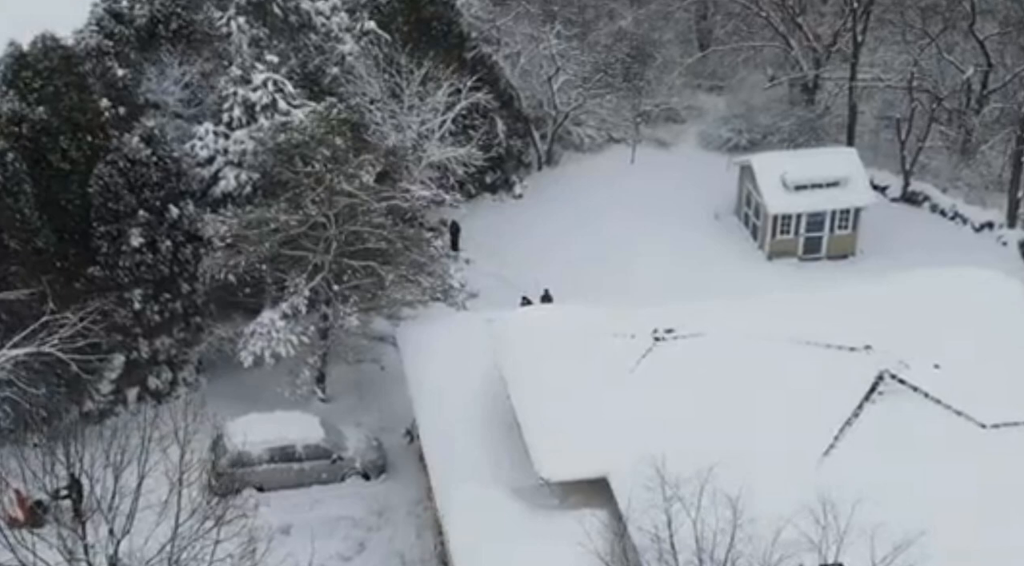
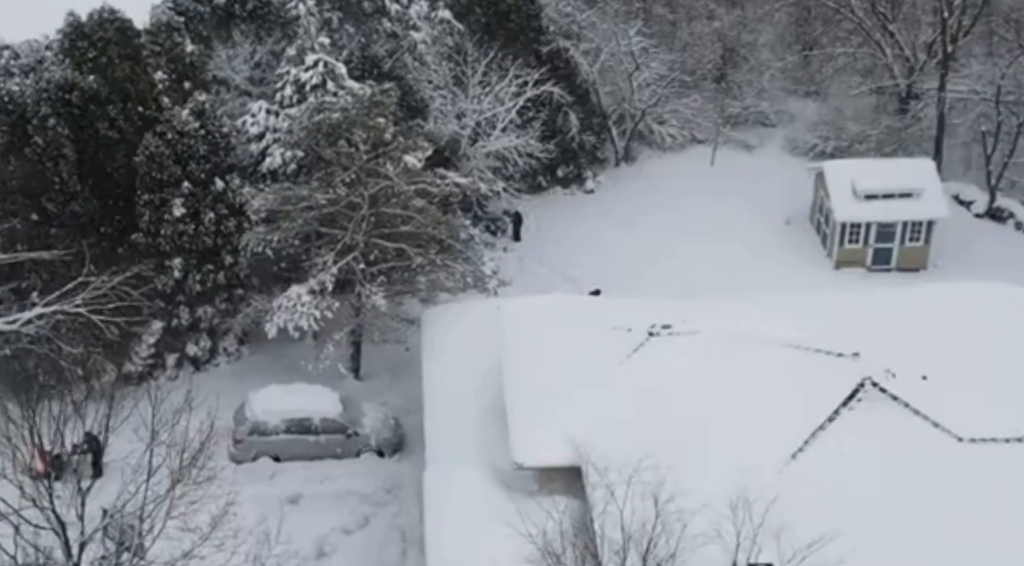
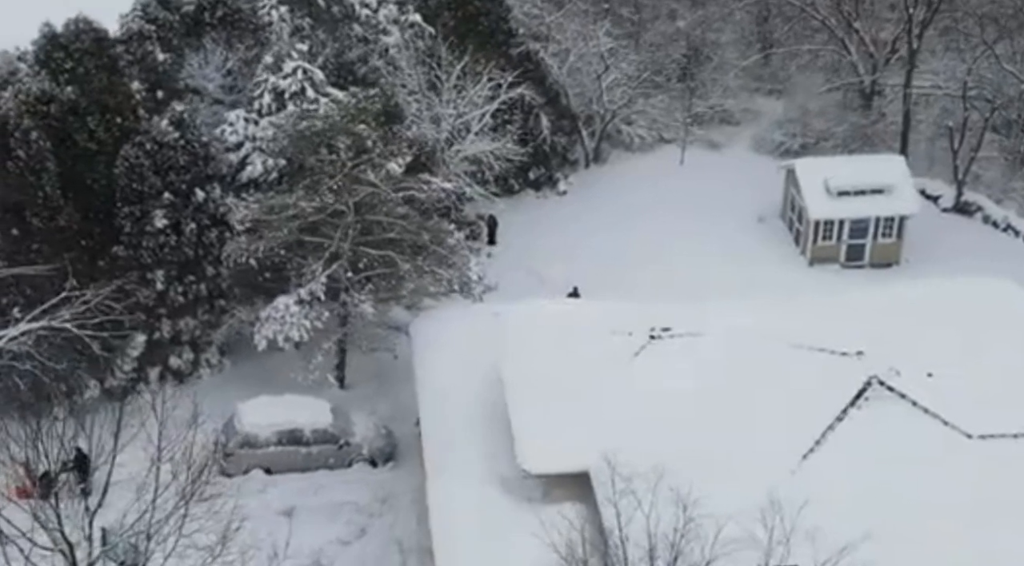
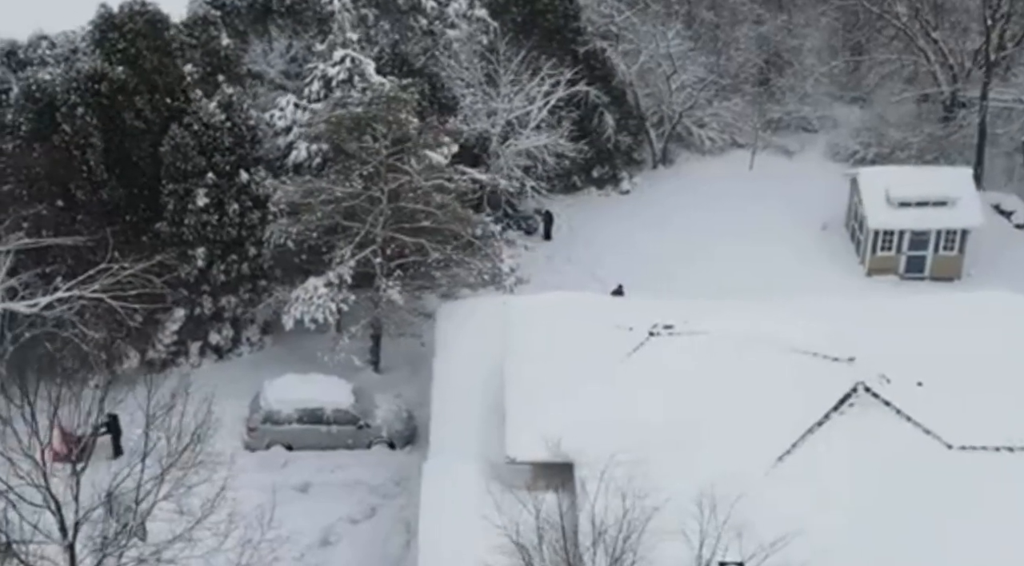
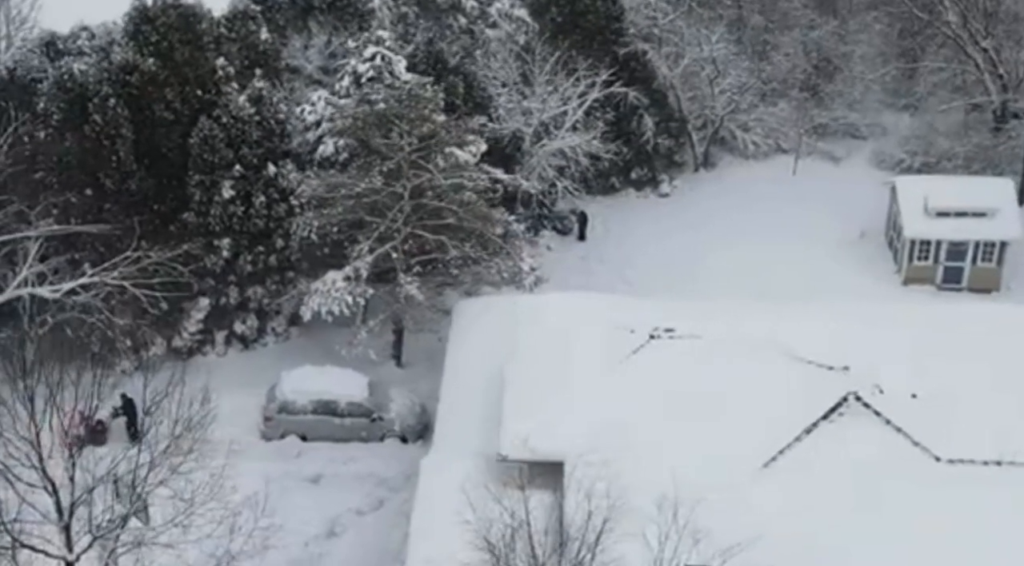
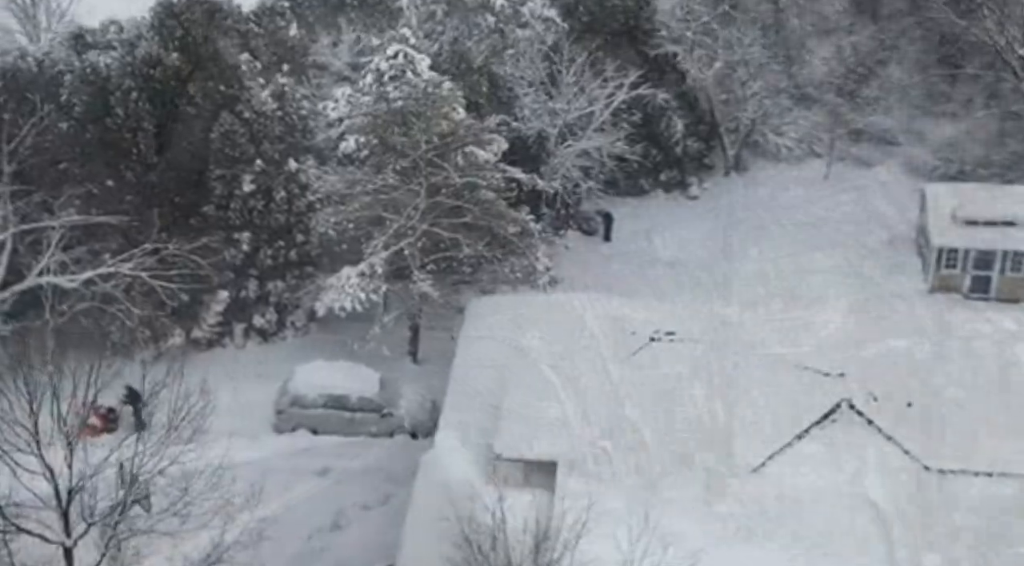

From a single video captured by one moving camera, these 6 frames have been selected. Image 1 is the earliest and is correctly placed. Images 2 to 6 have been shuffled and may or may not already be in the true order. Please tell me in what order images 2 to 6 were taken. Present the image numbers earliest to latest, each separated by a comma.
3, 2, 4, 5, 6
